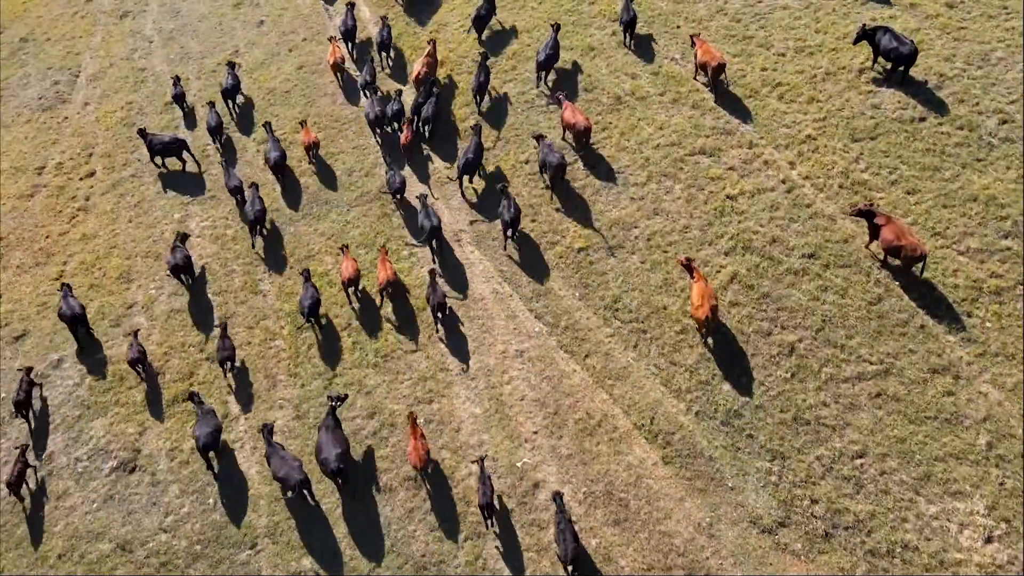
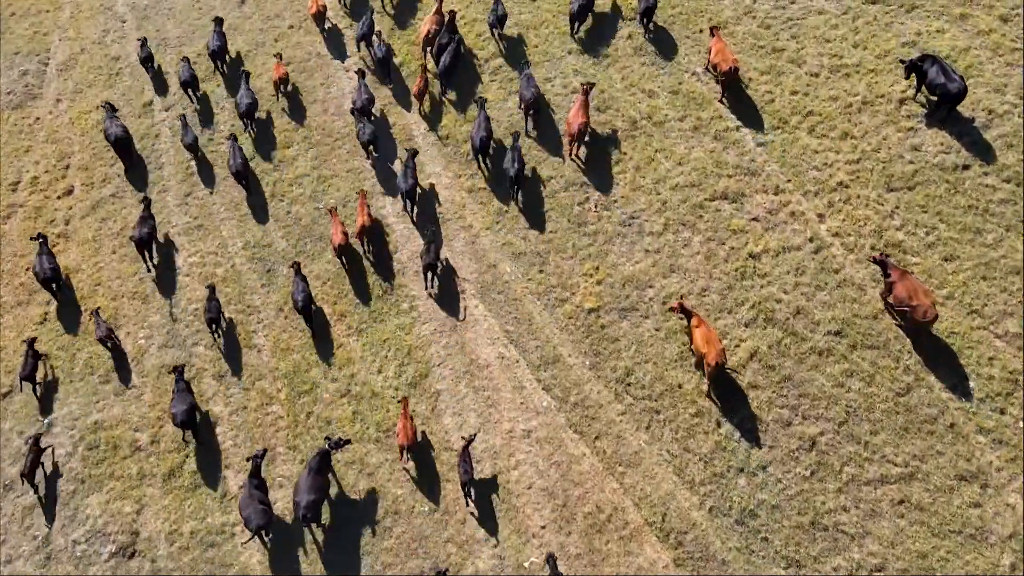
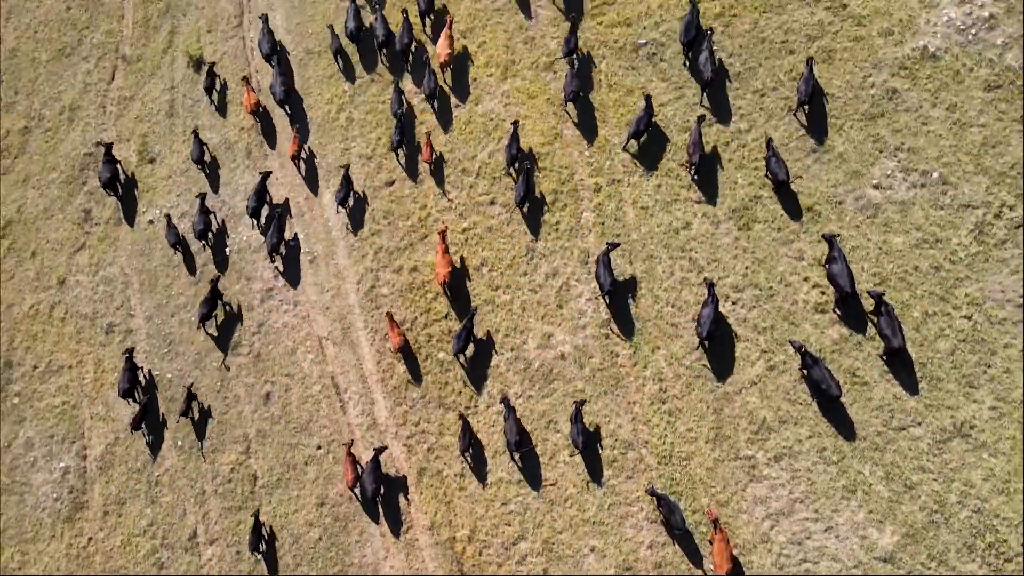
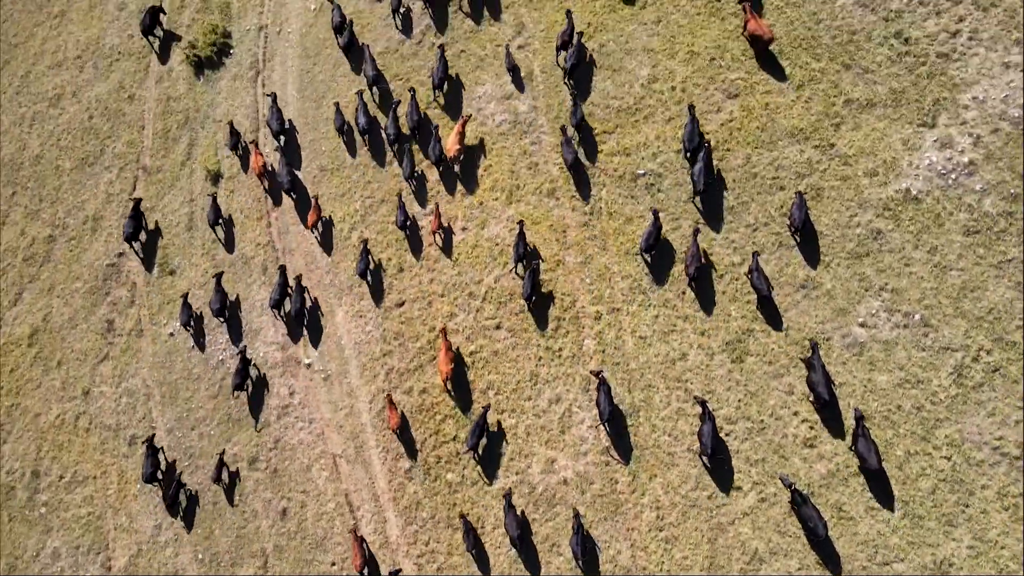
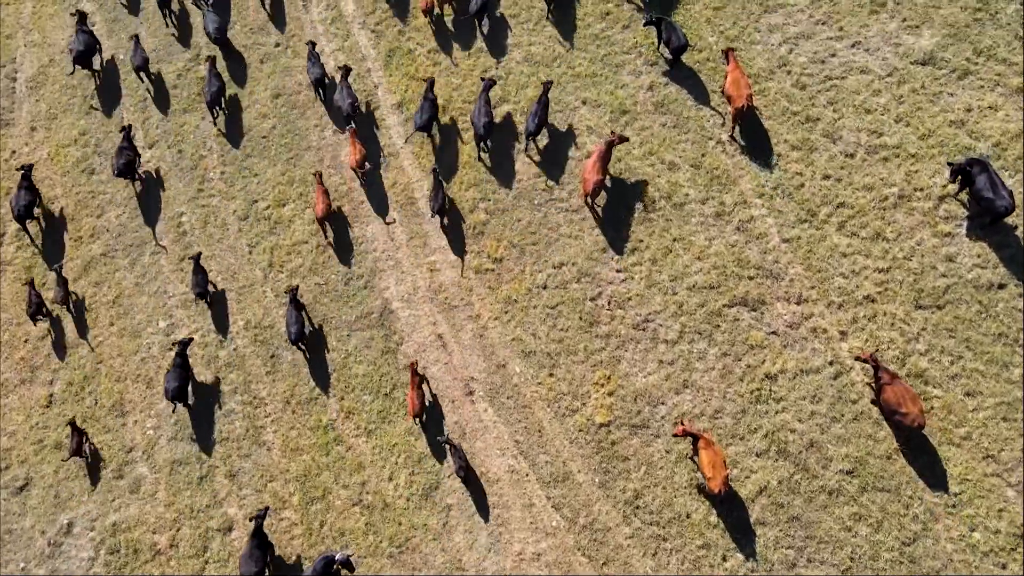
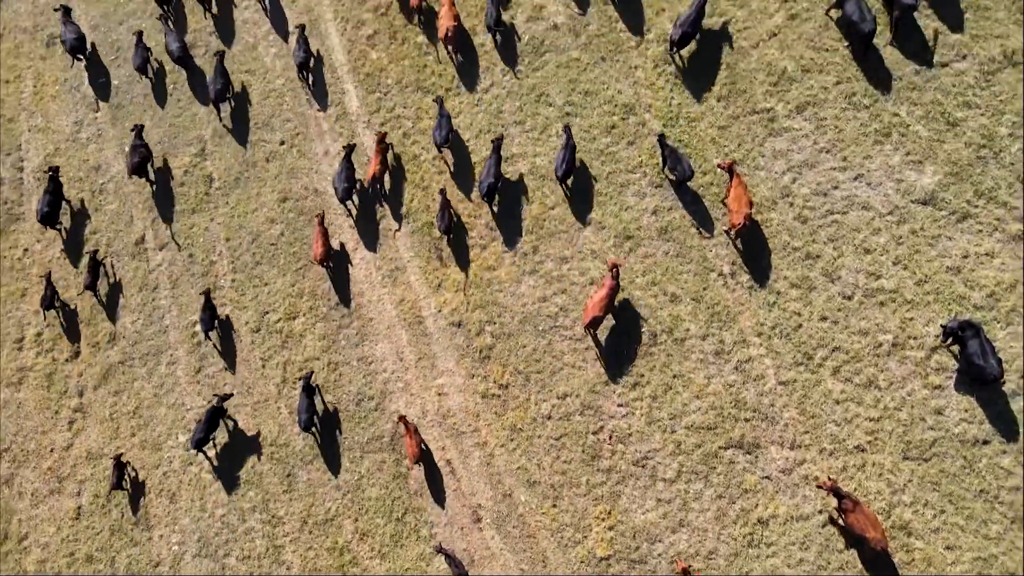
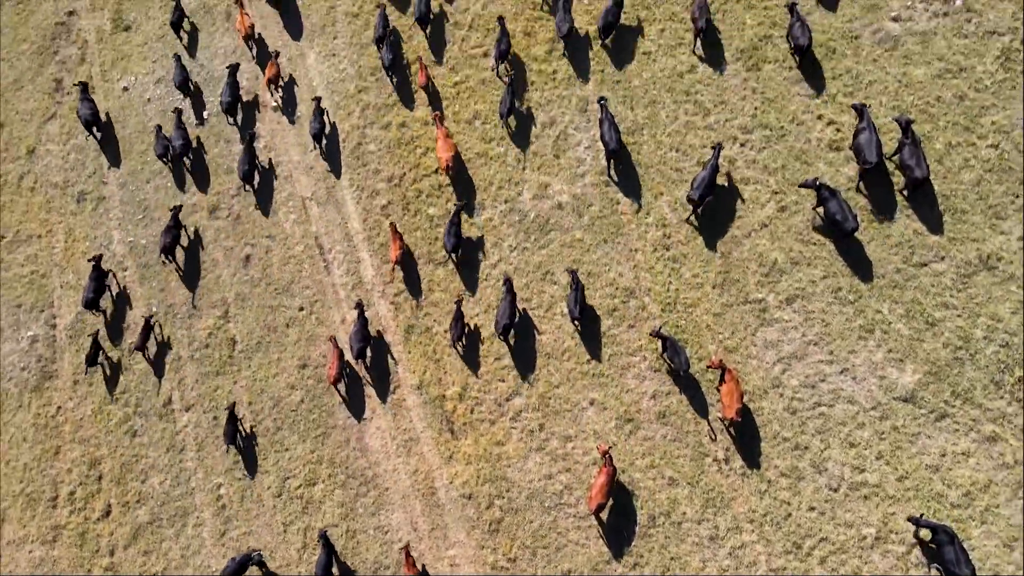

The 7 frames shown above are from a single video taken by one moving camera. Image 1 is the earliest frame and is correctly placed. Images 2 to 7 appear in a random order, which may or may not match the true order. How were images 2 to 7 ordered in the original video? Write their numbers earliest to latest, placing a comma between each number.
2, 5, 6, 7, 3, 4
